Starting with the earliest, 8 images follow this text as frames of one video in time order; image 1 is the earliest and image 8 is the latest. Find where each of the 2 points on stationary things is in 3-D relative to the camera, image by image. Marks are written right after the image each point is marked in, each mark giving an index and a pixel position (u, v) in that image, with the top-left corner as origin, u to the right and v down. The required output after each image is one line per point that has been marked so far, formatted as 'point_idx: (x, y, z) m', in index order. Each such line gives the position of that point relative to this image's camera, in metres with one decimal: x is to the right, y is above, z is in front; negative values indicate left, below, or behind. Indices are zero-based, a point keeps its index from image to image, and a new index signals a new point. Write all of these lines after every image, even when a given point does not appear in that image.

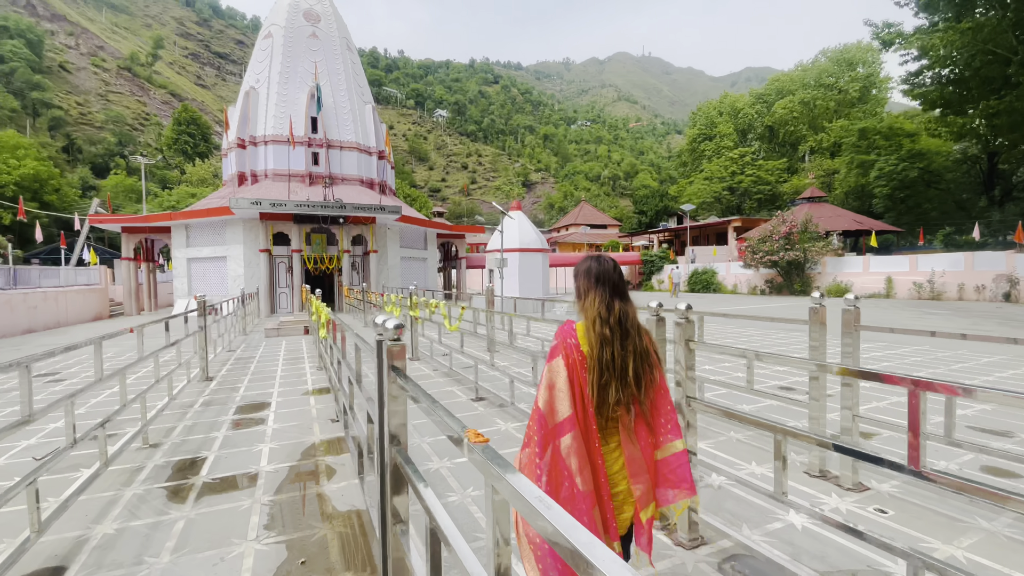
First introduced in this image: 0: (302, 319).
0: (-5.8, -0.8, +13.1) m
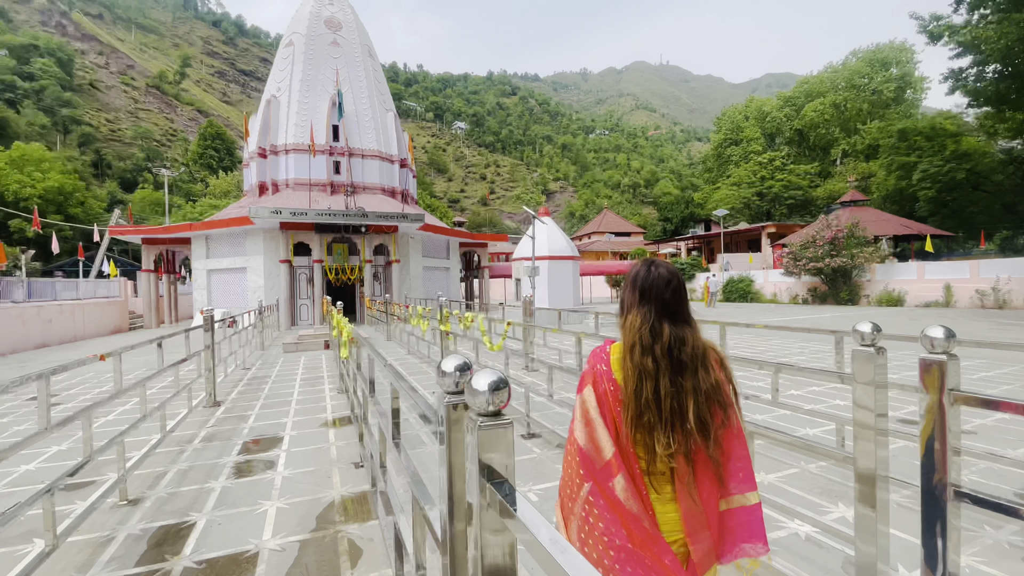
0: (-4.9, -1.1, +12.3) m
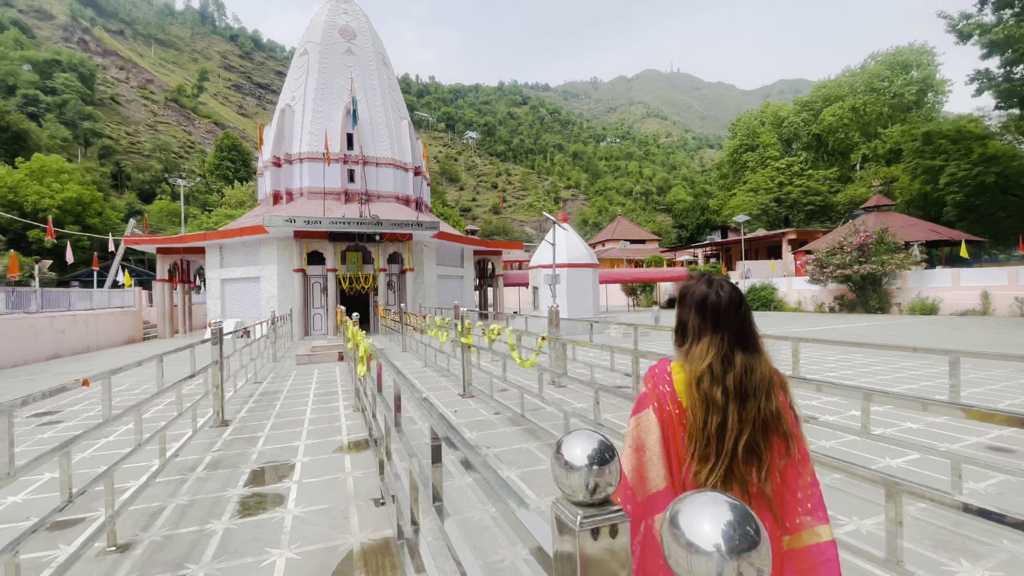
0: (-4.4, -1.4, +11.9) m
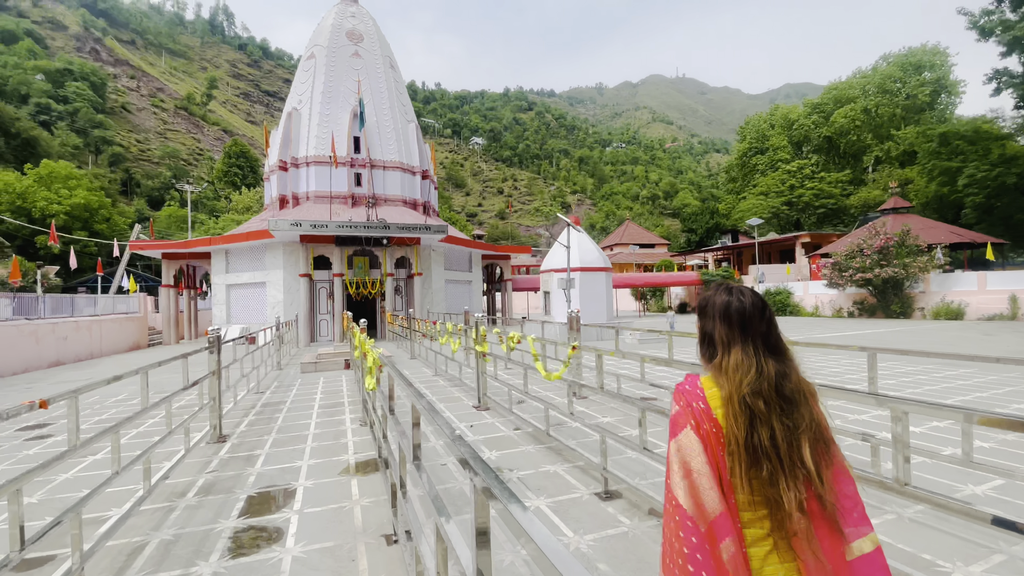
0: (-4.1, -1.5, +11.5) m
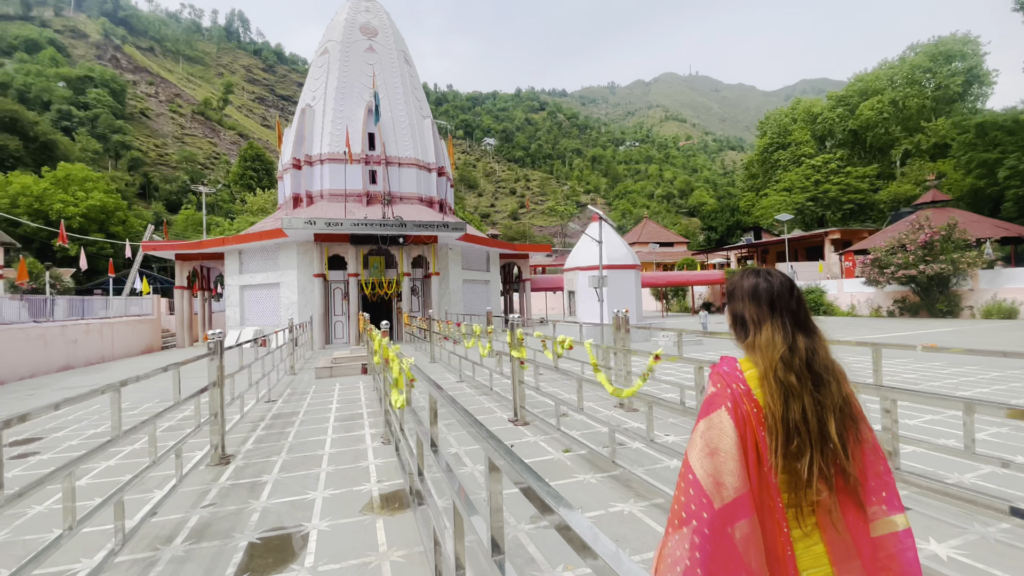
0: (-3.5, -1.5, +10.9) m
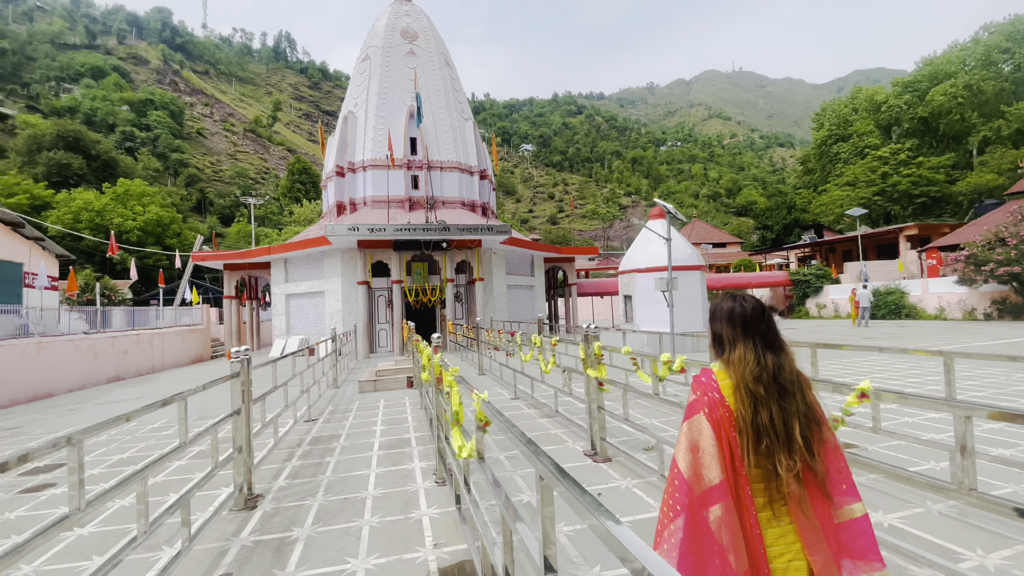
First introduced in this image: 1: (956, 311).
0: (-2.3, -1.7, +10.2) m
1: (+17.8, -0.9, +19.0) m
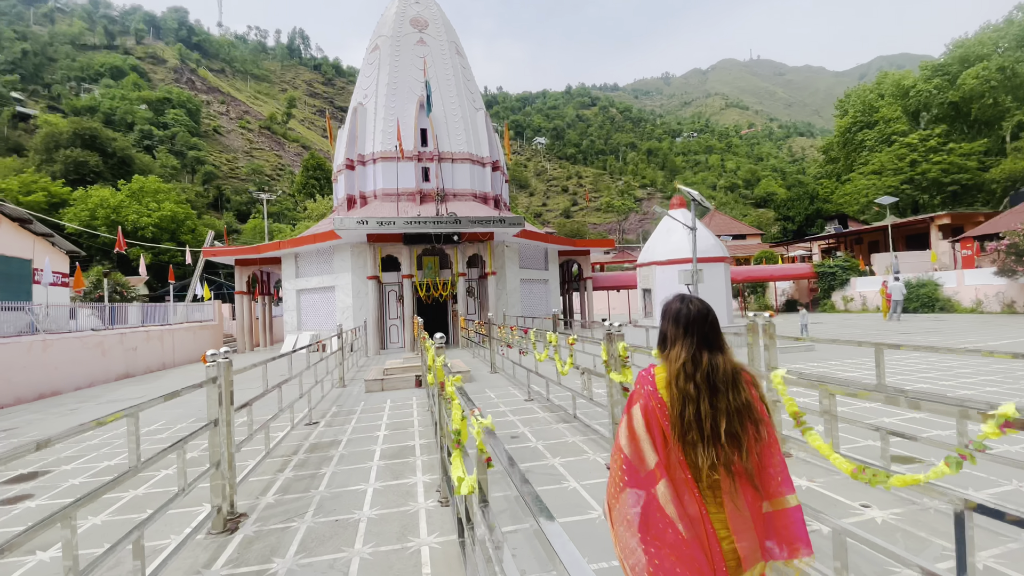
0: (-2.1, -1.5, +9.8) m
1: (+18.3, -0.6, +18.0) m
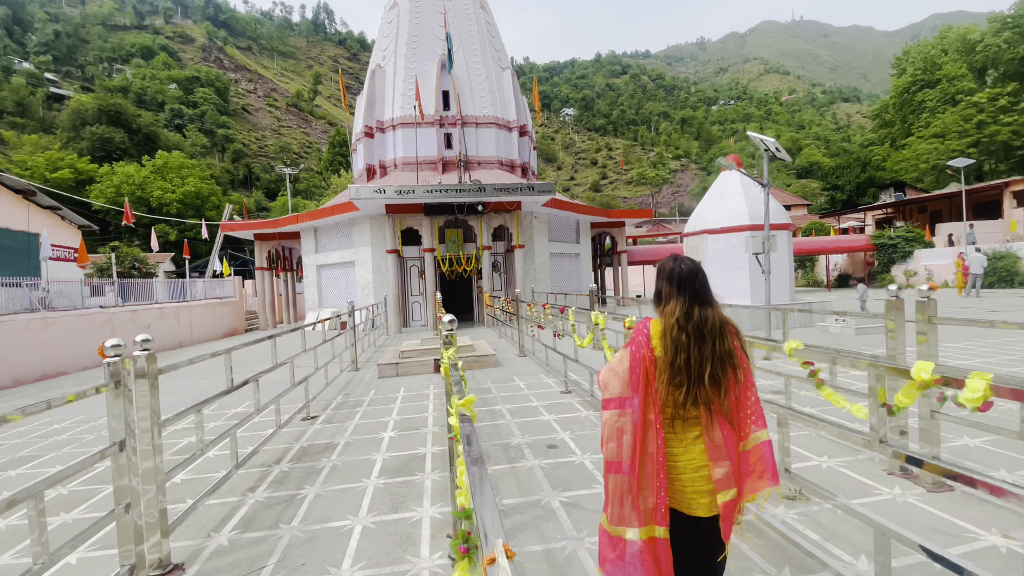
0: (-1.5, -1.0, +8.8) m
1: (+19.3, +0.3, +15.8) m
